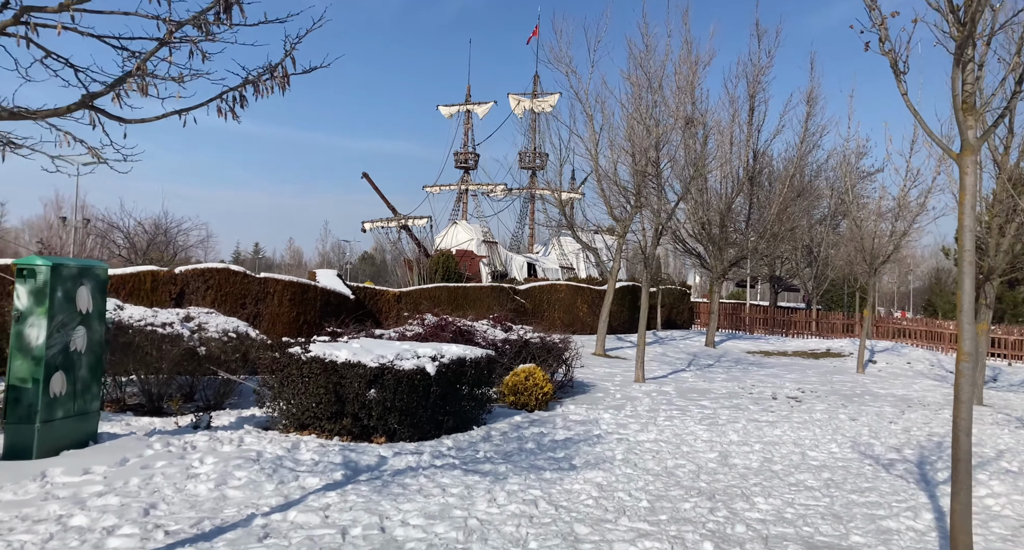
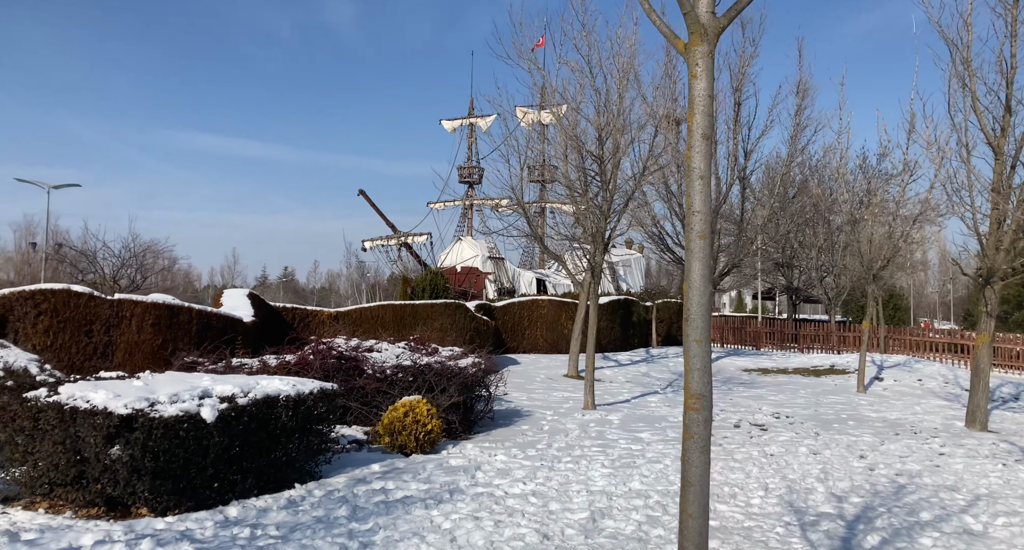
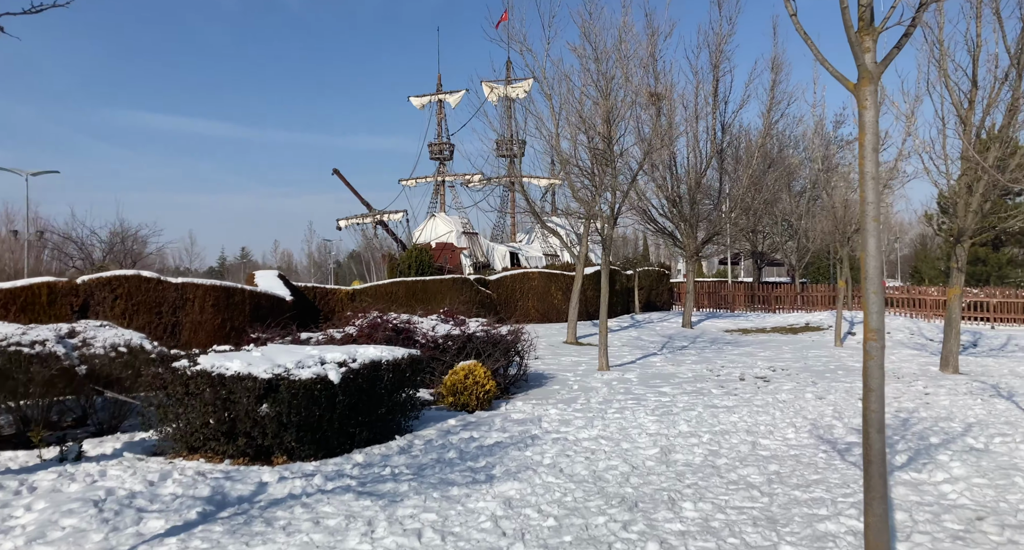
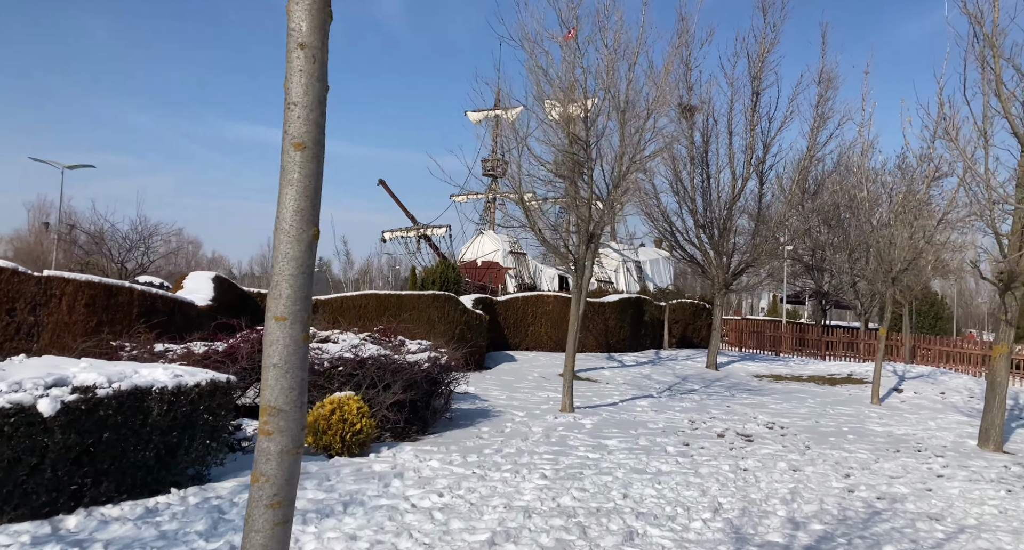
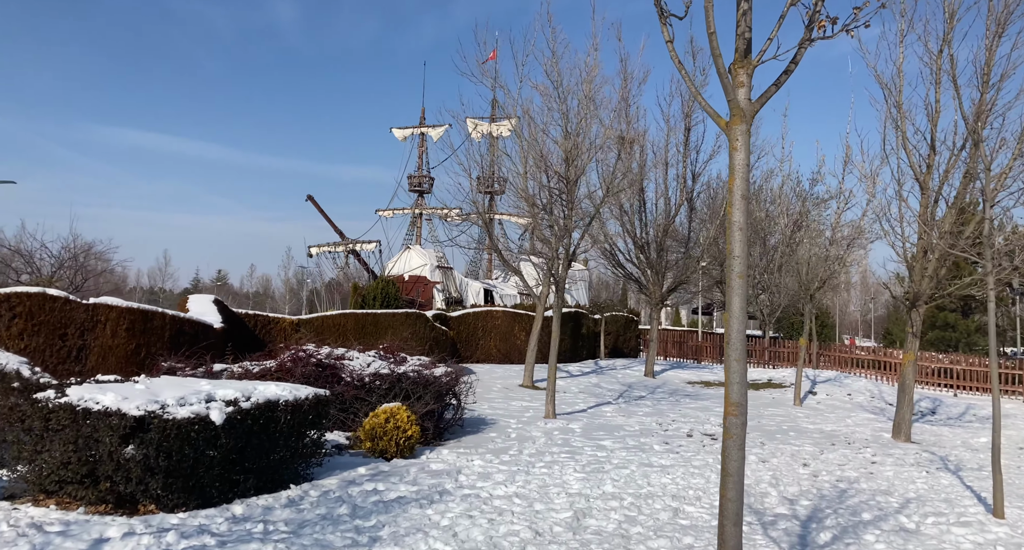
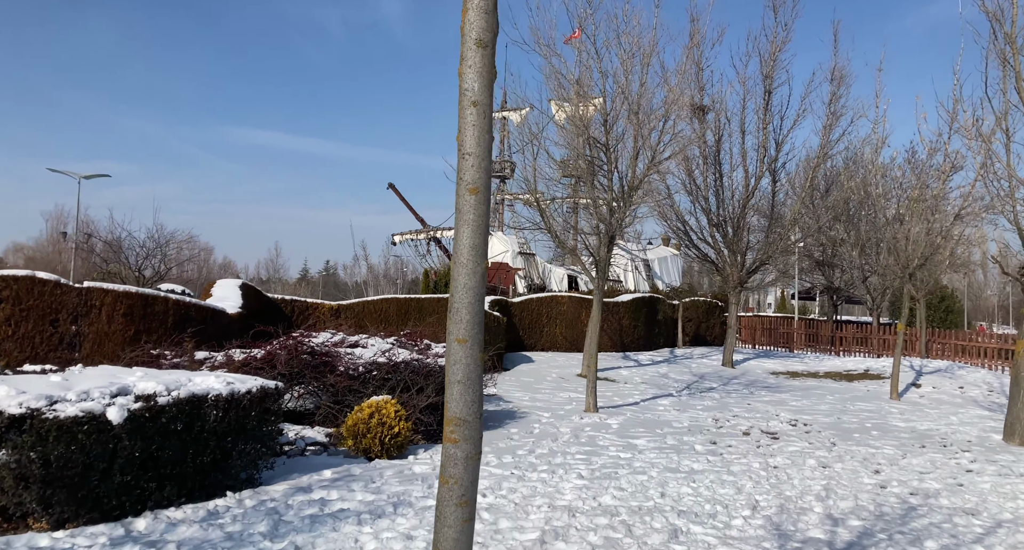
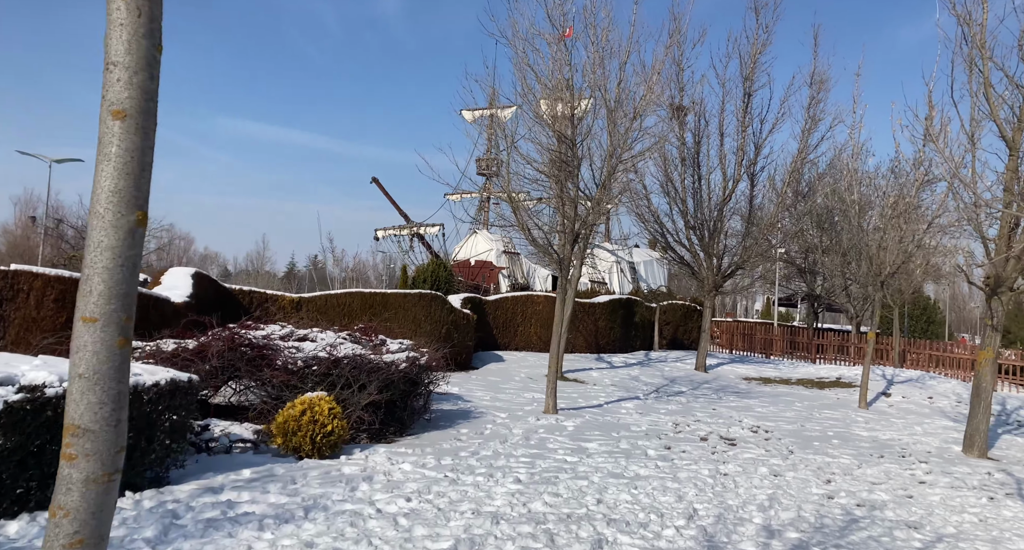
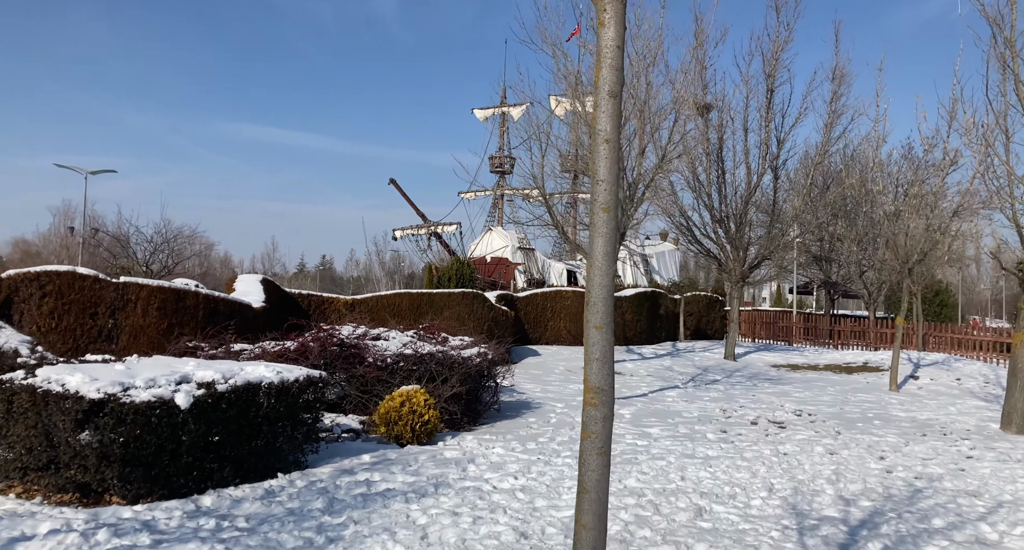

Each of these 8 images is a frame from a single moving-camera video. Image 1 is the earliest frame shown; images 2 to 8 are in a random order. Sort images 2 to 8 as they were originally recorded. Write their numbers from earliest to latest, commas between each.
3, 5, 2, 8, 6, 4, 7
